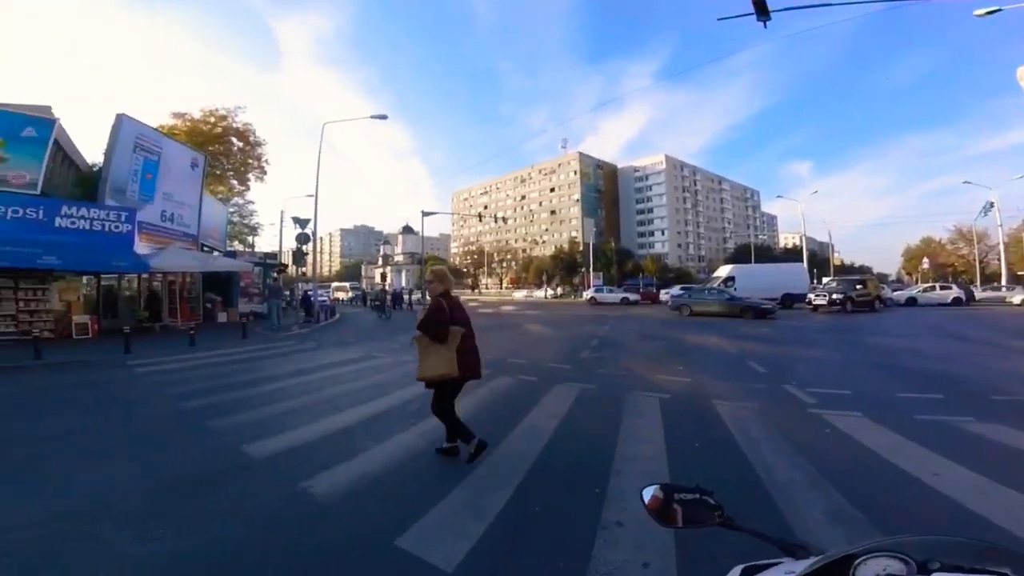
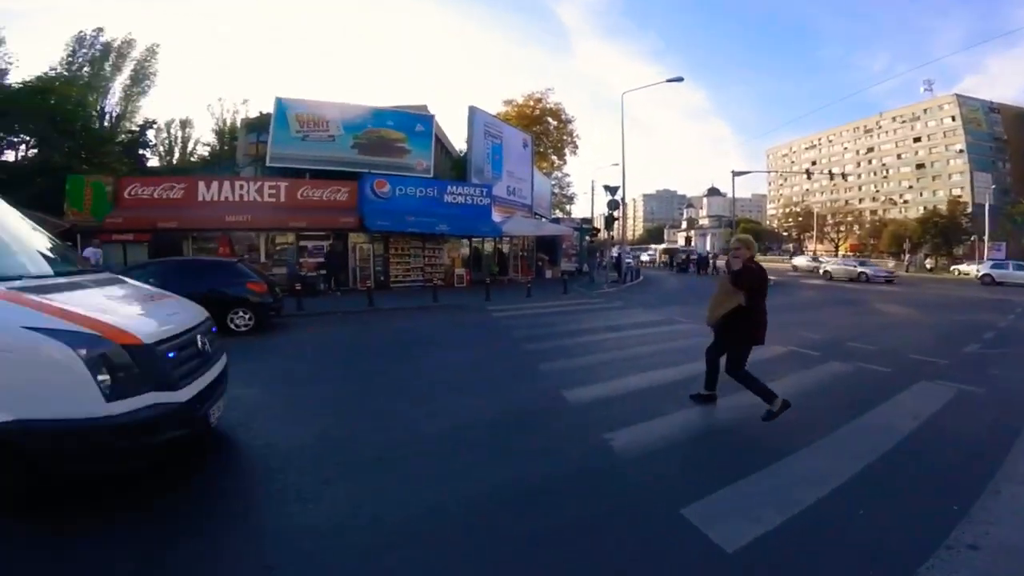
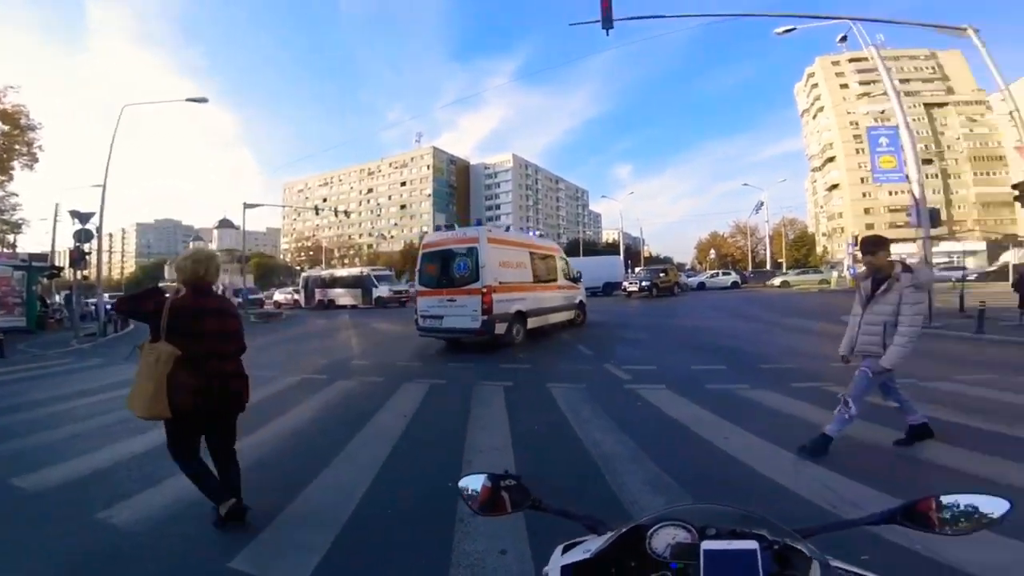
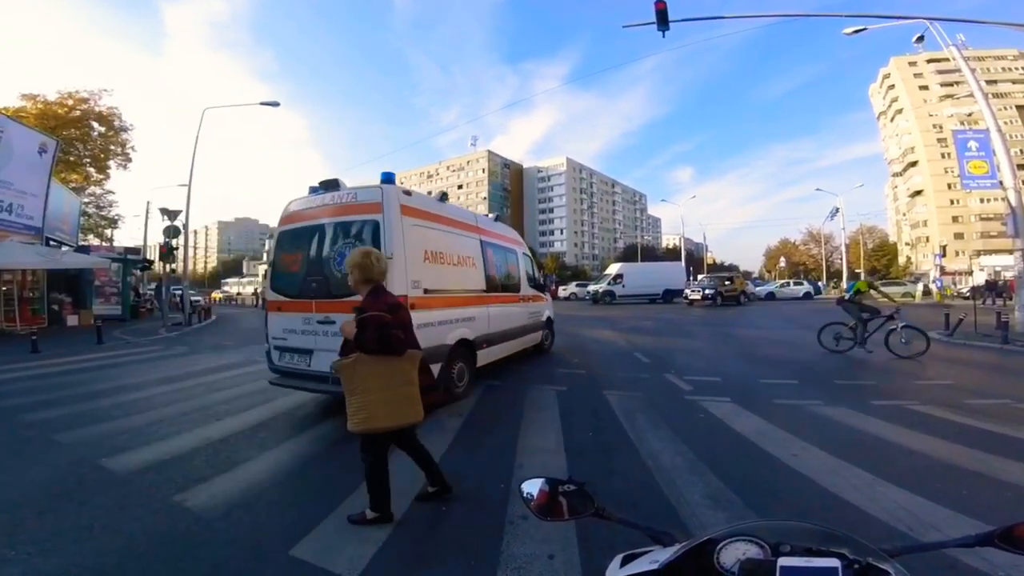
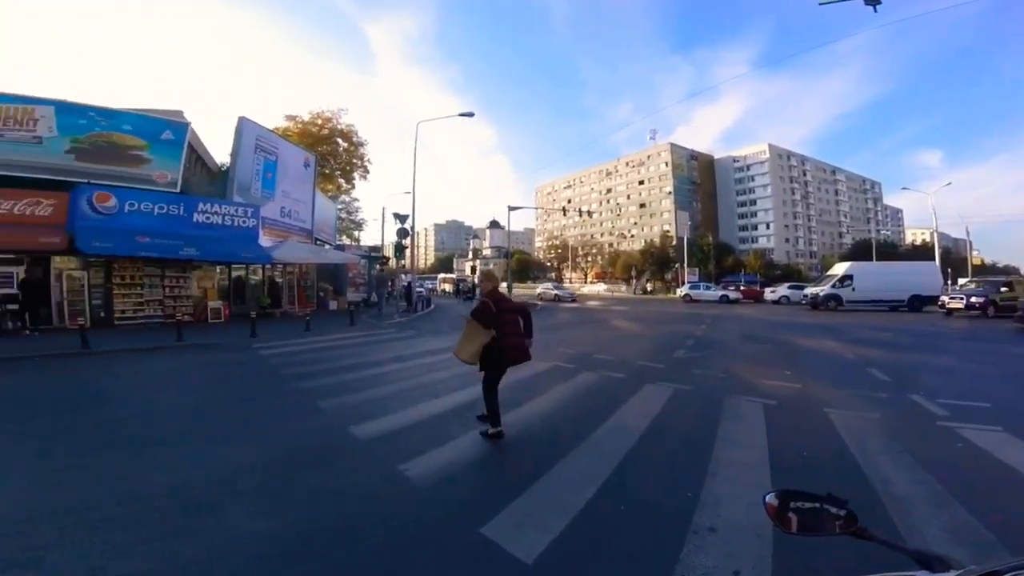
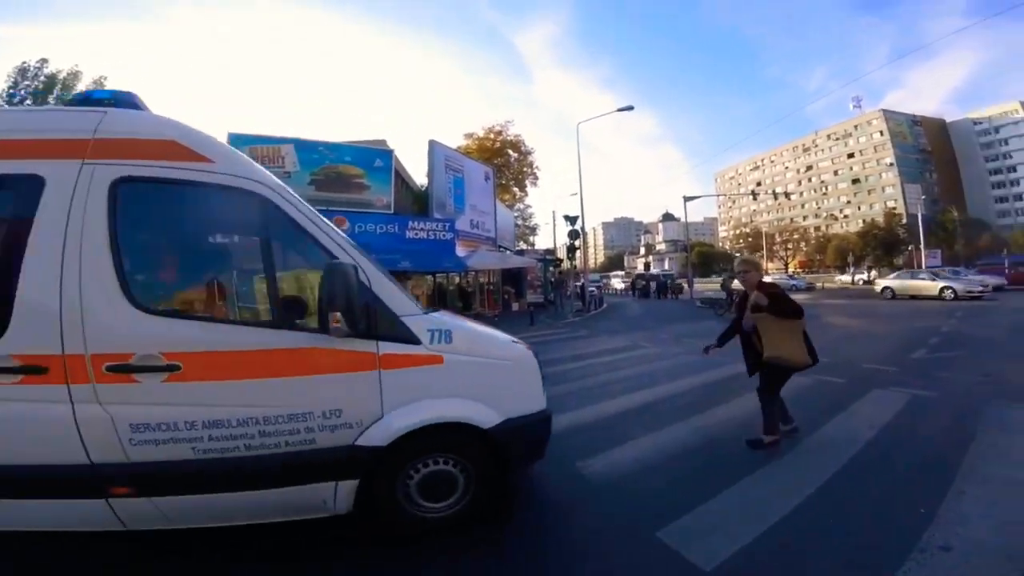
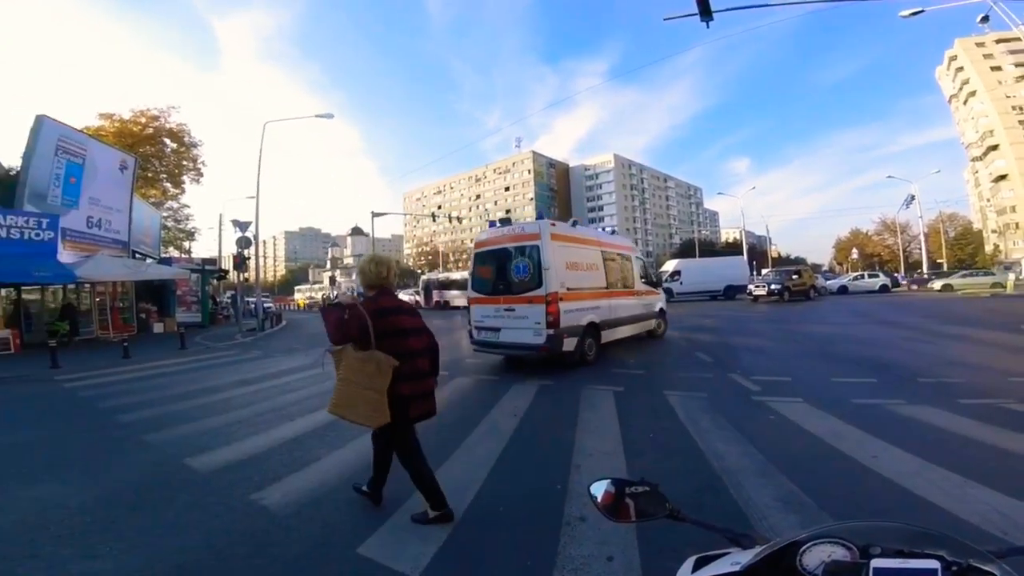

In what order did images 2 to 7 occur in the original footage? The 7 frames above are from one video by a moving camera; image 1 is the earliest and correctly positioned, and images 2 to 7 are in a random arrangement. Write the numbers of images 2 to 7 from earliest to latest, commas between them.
5, 2, 6, 4, 7, 3
